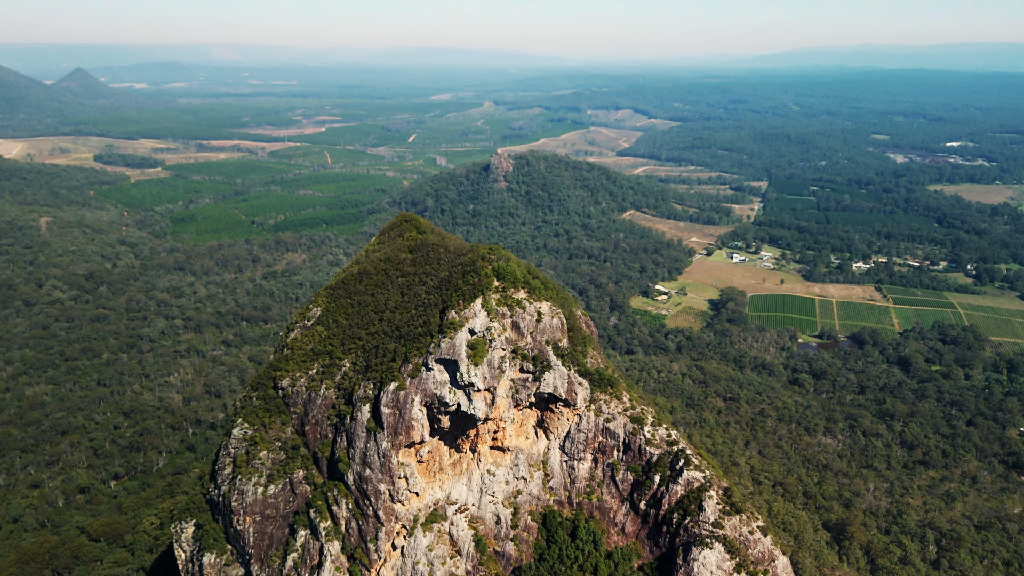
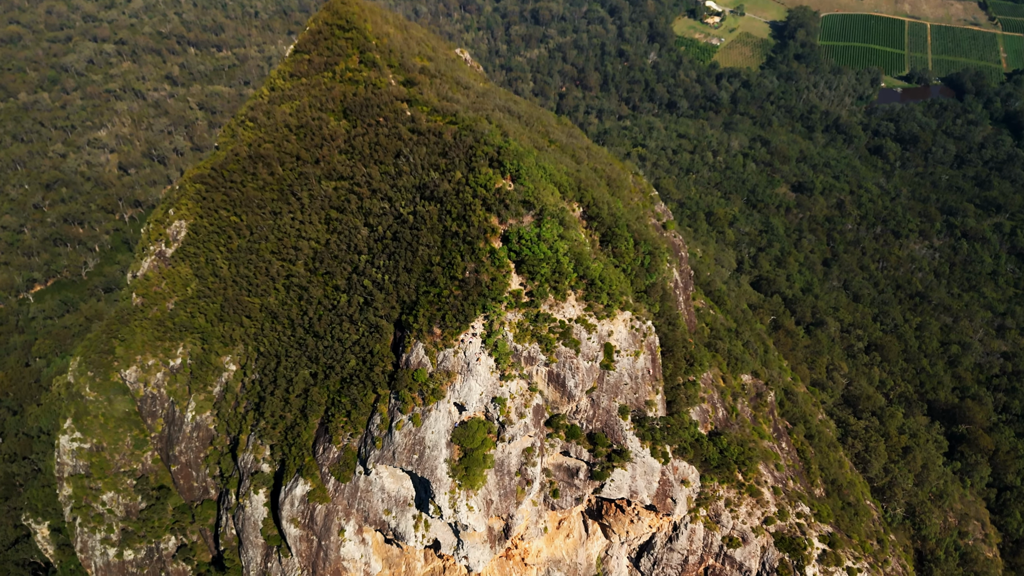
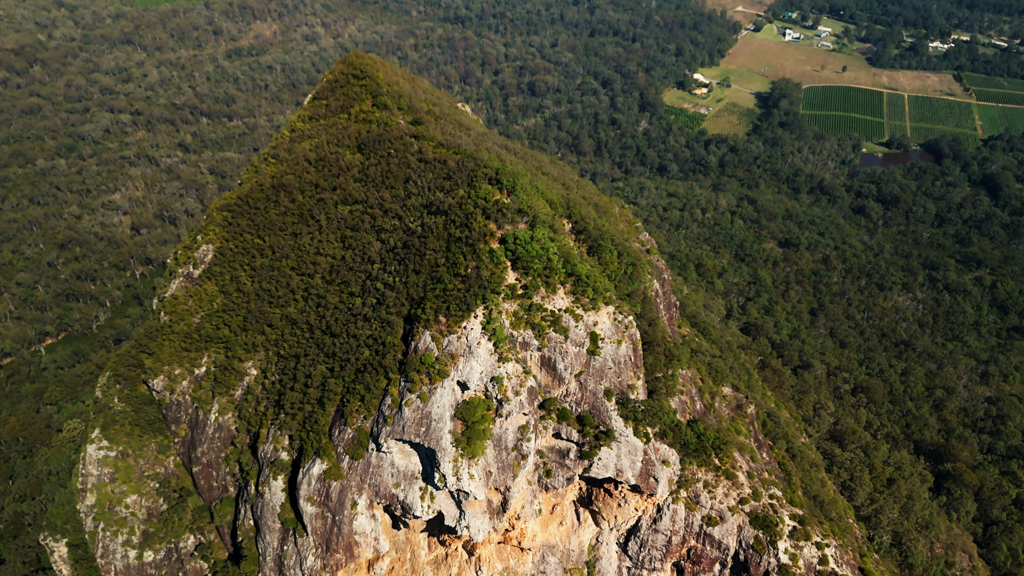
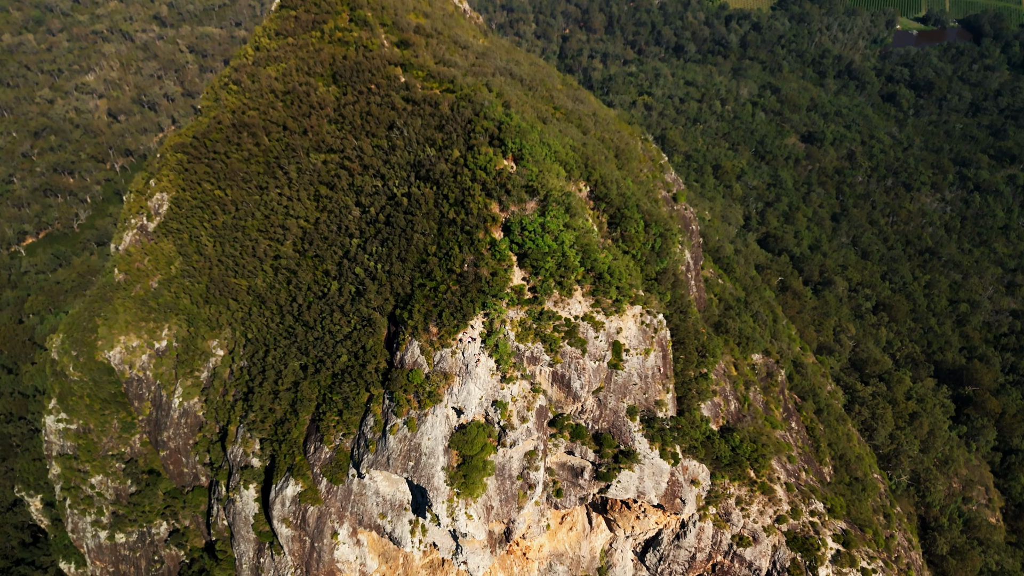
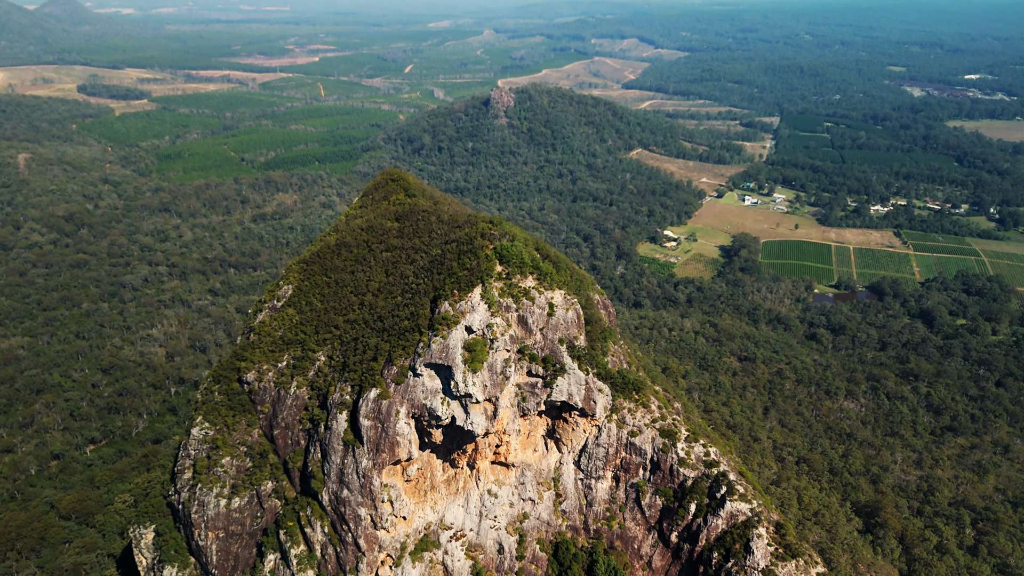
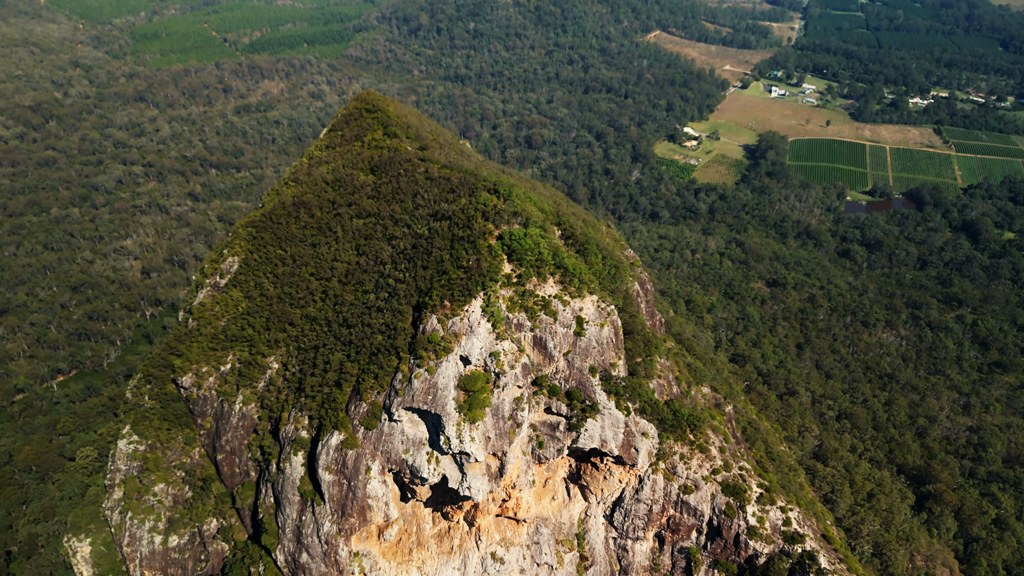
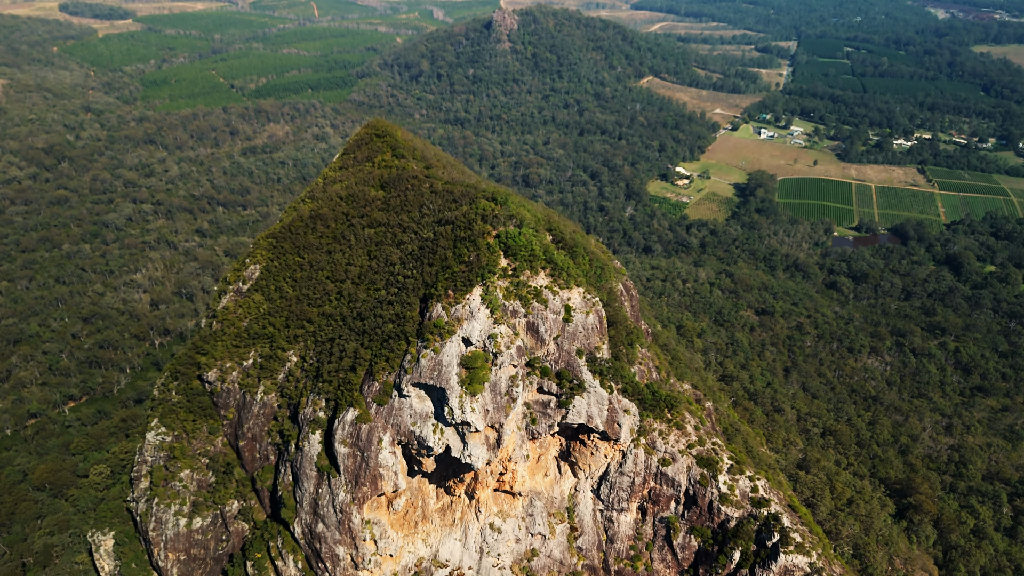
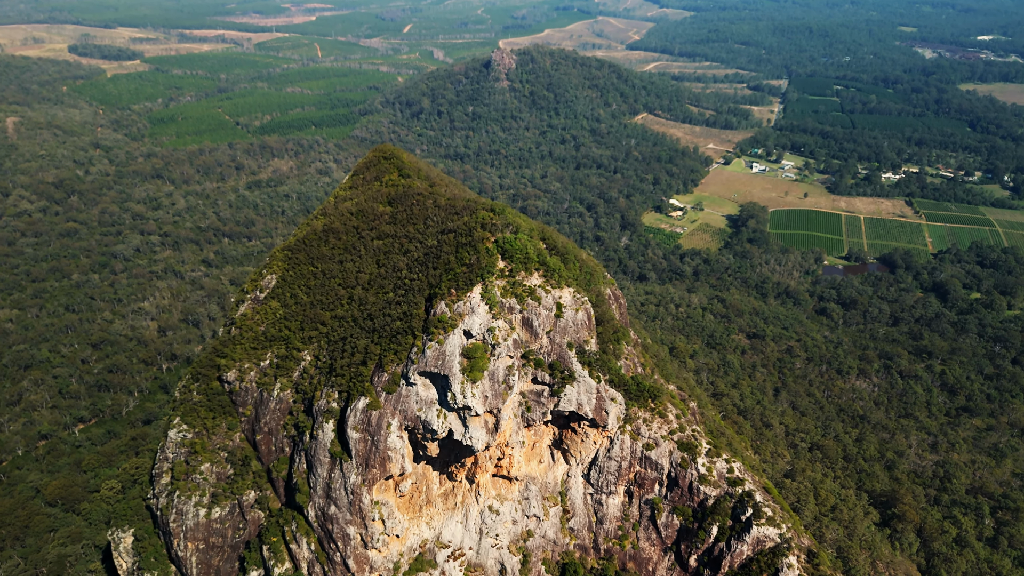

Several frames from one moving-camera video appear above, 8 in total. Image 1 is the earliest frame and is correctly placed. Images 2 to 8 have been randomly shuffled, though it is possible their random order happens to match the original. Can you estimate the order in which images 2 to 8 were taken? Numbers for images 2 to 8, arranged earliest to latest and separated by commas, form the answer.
5, 8, 7, 6, 3, 2, 4
